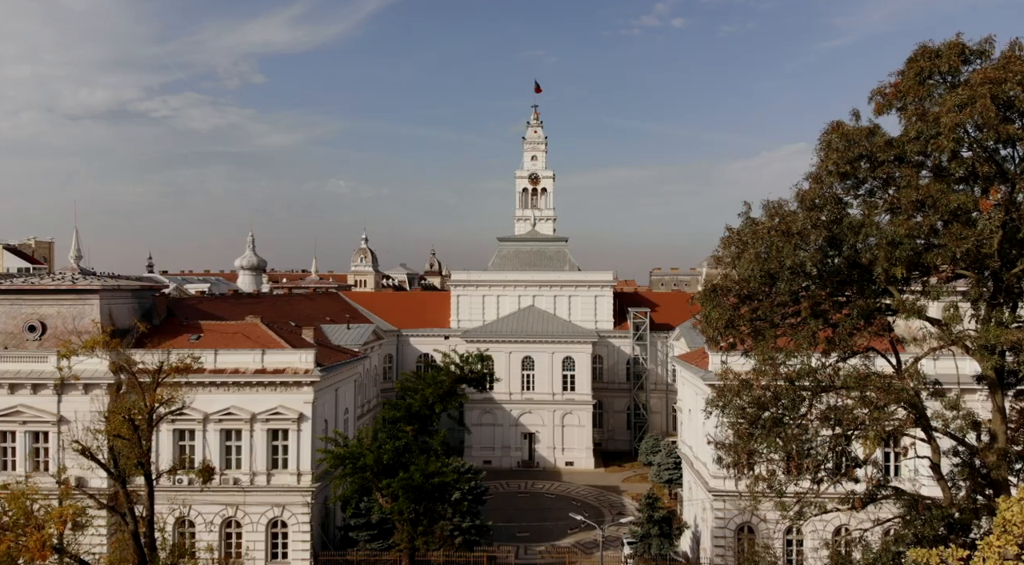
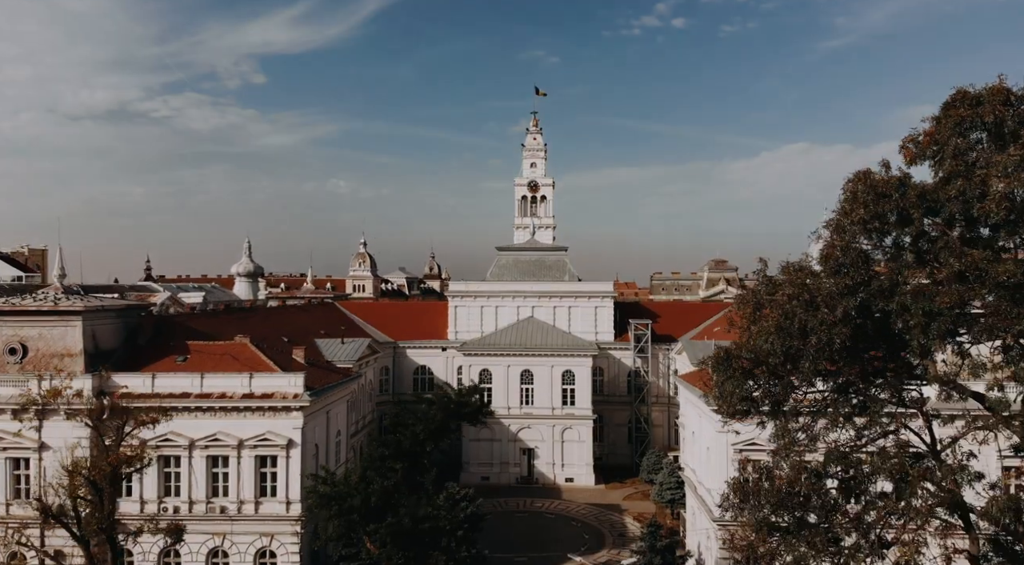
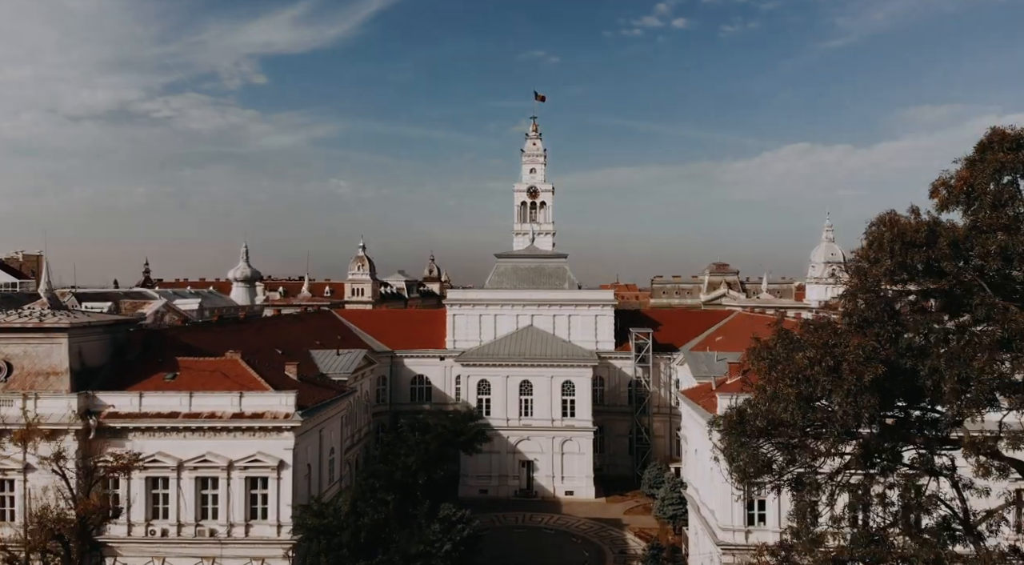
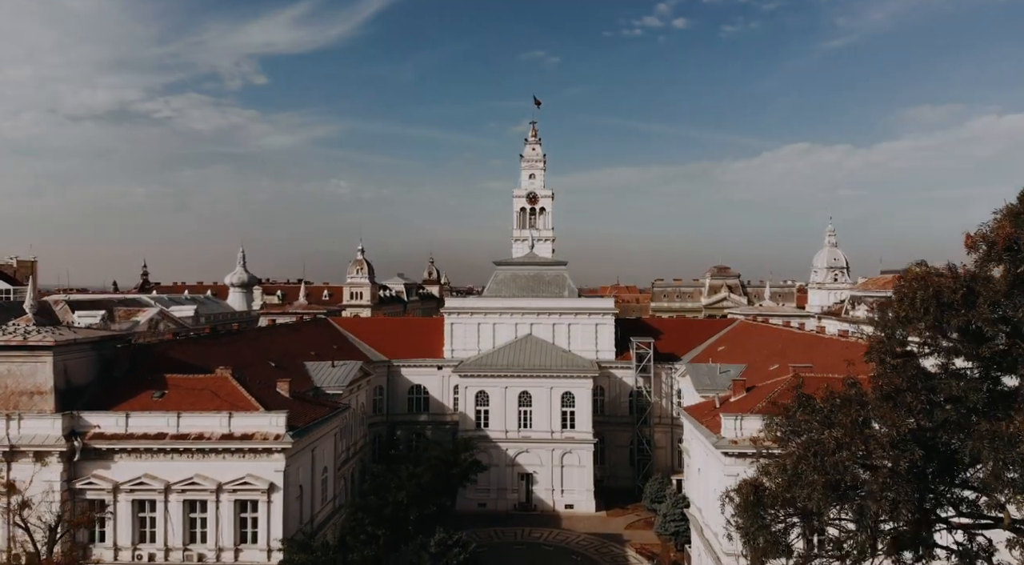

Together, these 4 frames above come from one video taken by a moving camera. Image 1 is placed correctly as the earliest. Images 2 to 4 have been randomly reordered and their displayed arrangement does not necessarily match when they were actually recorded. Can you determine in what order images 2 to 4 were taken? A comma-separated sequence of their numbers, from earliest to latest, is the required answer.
2, 3, 4
